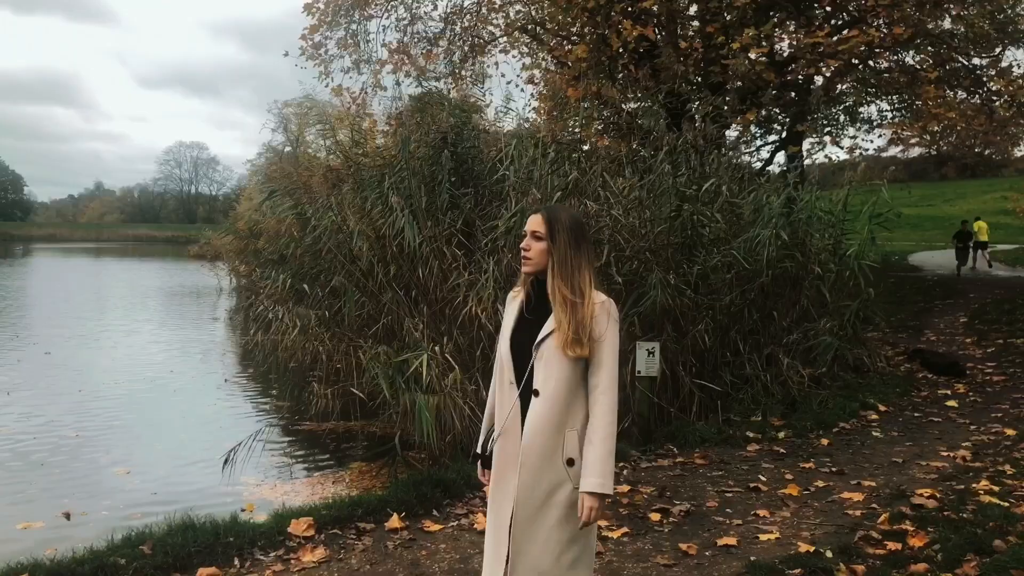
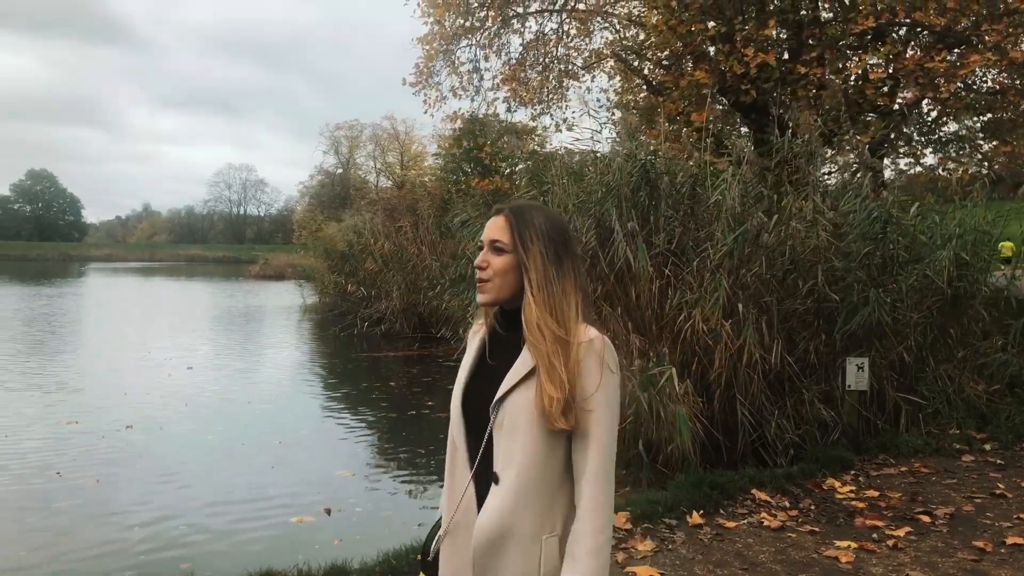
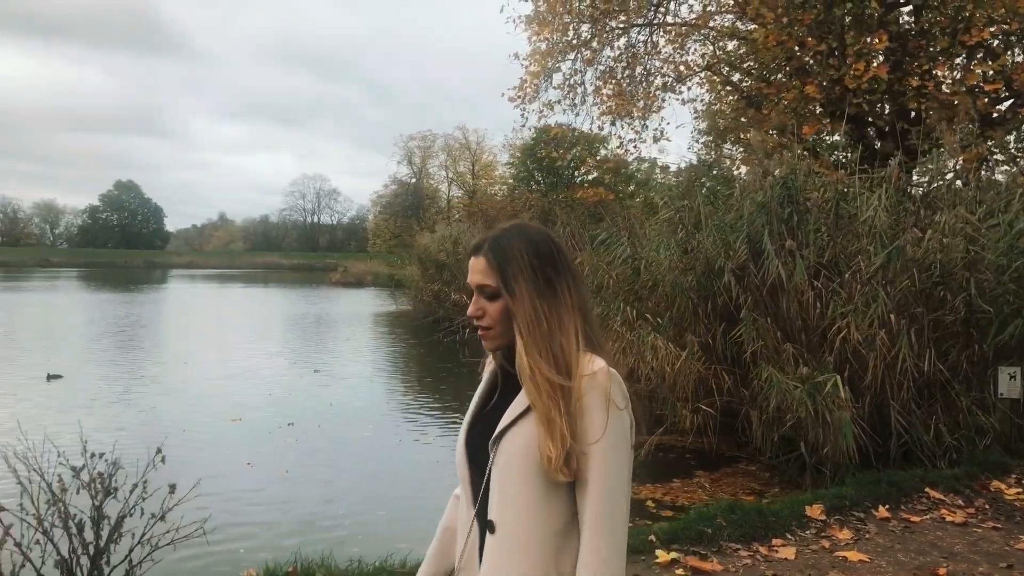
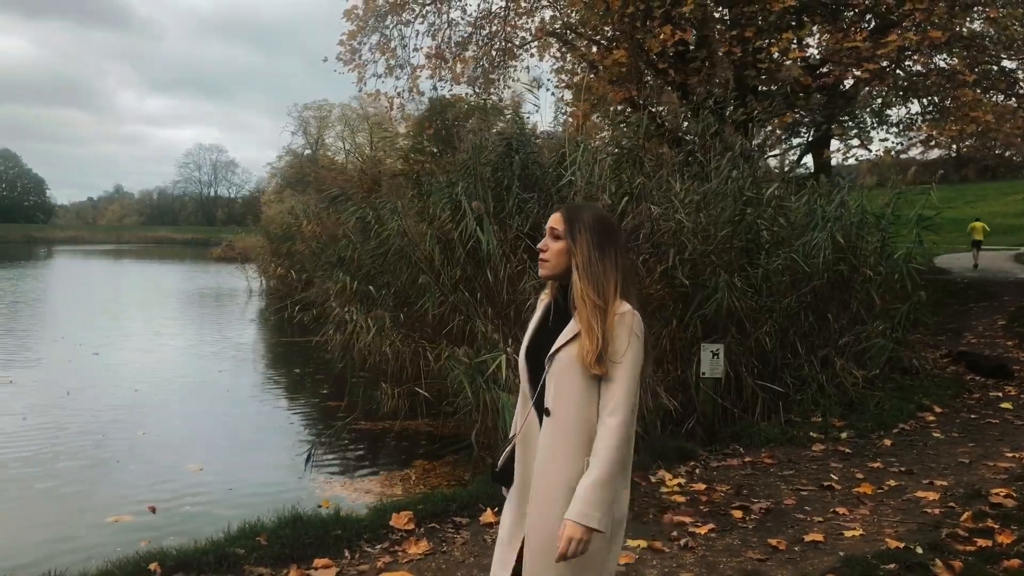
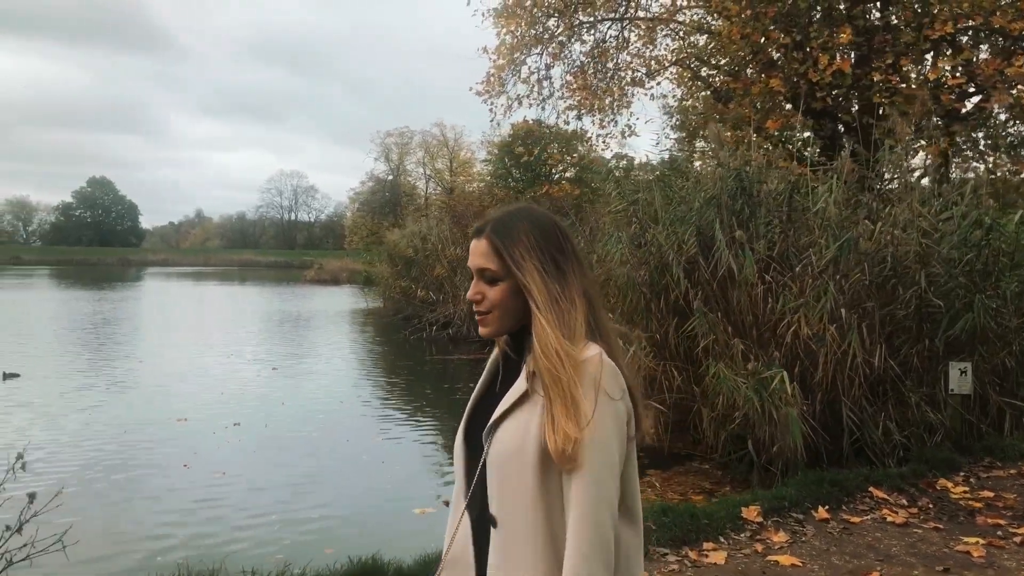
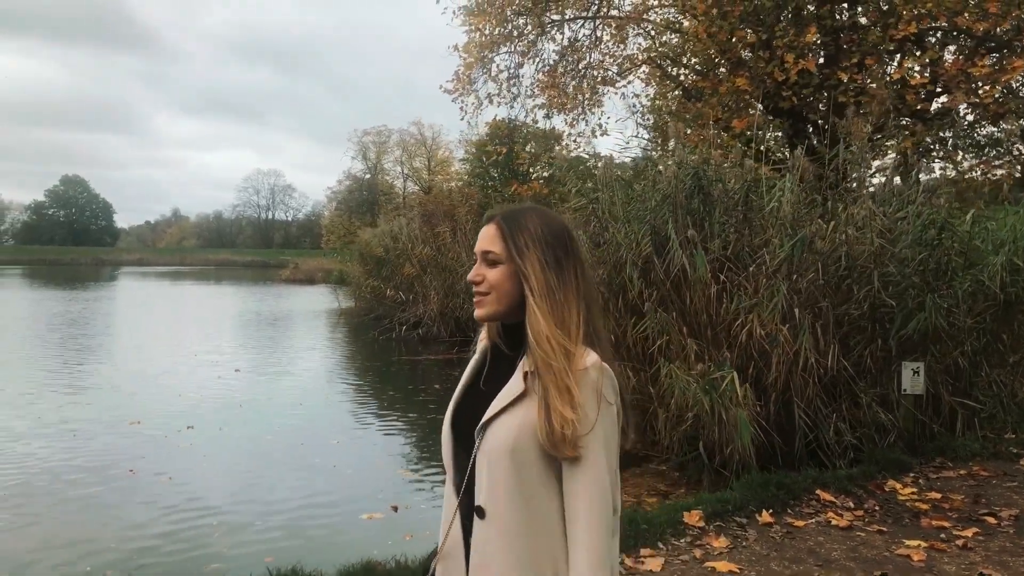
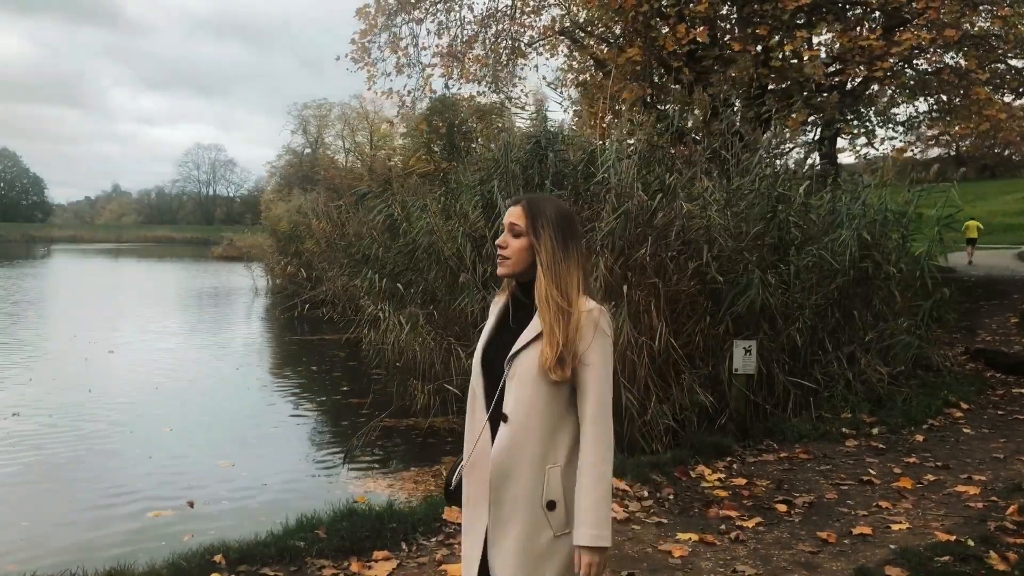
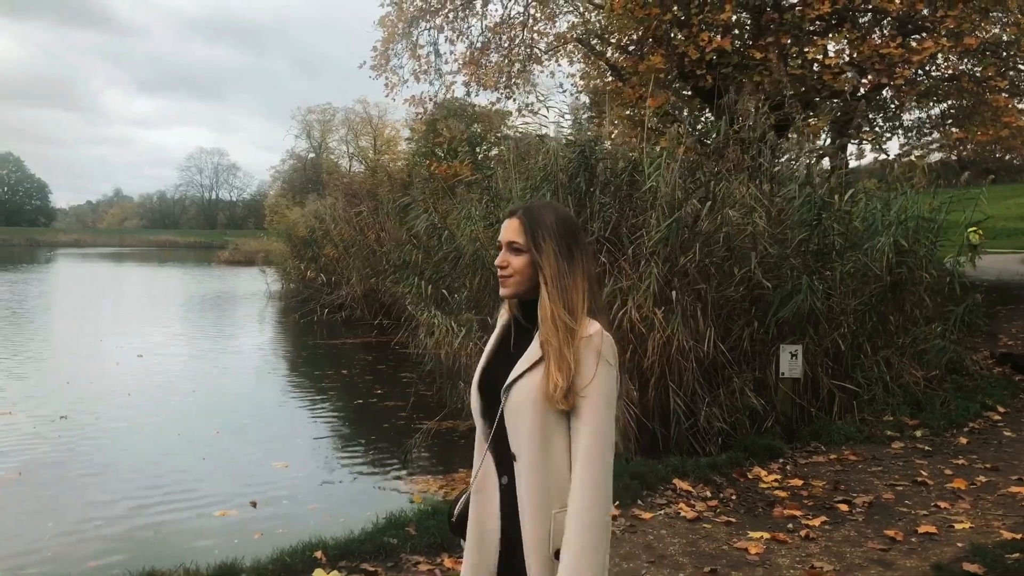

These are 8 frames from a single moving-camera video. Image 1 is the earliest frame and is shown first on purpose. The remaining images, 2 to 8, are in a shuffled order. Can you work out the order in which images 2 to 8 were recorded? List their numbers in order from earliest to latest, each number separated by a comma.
4, 7, 8, 2, 6, 5, 3
